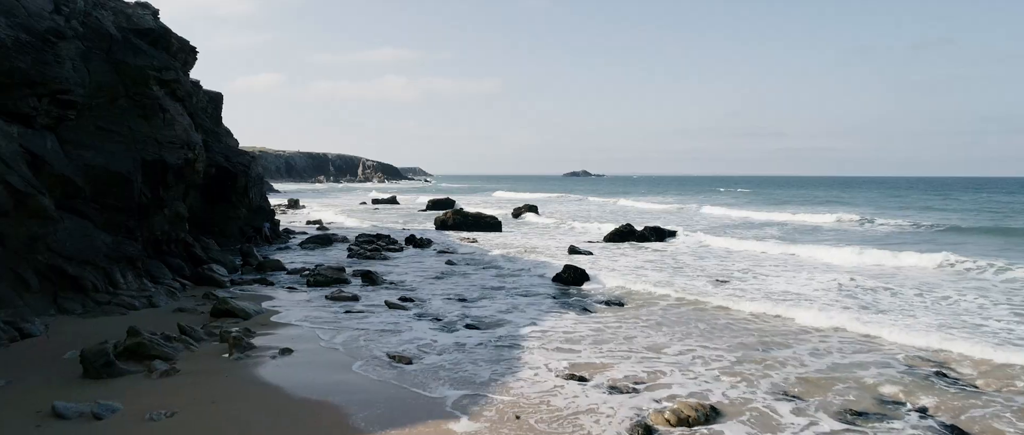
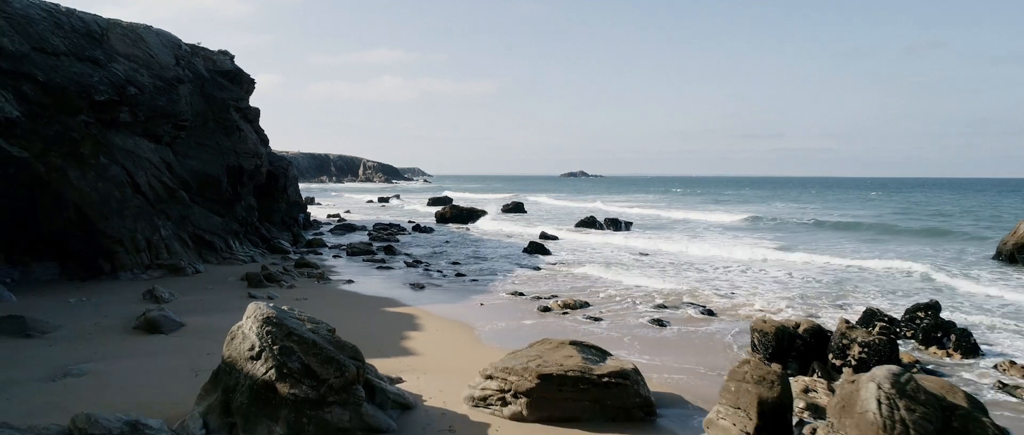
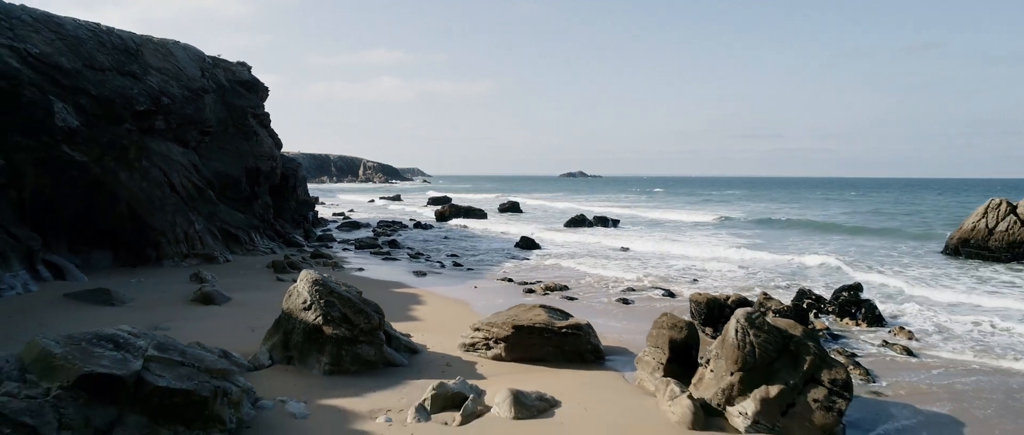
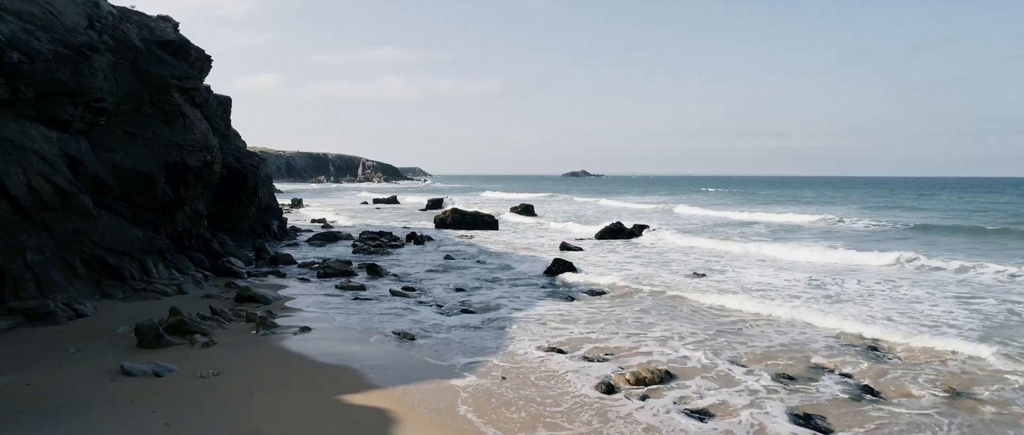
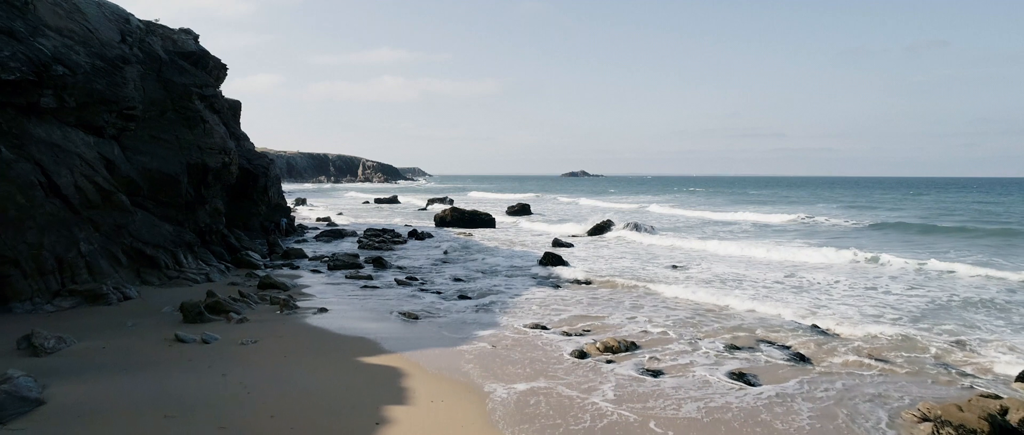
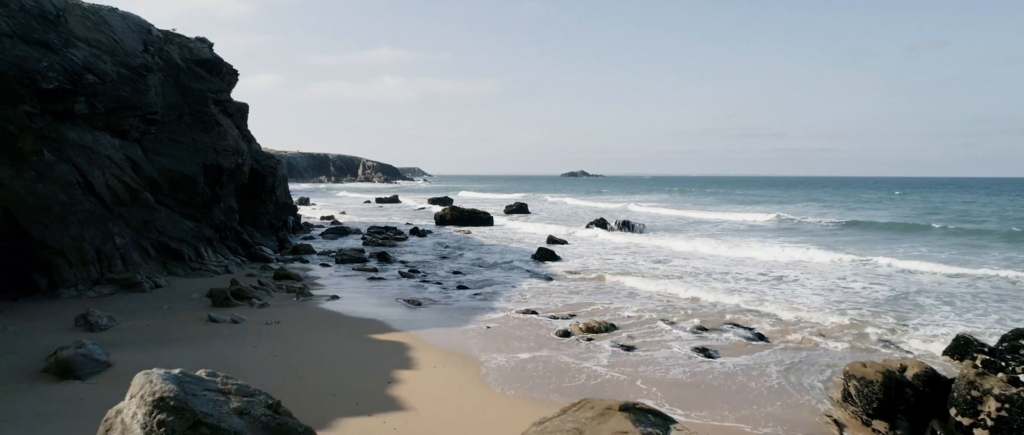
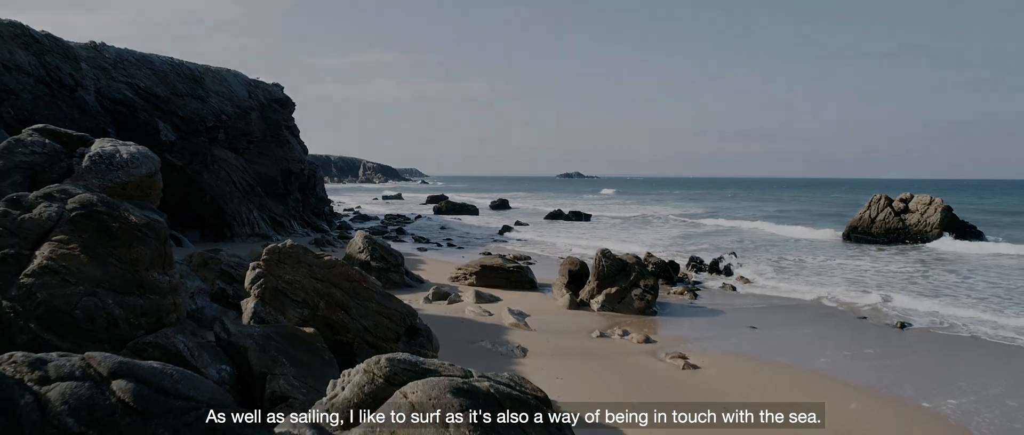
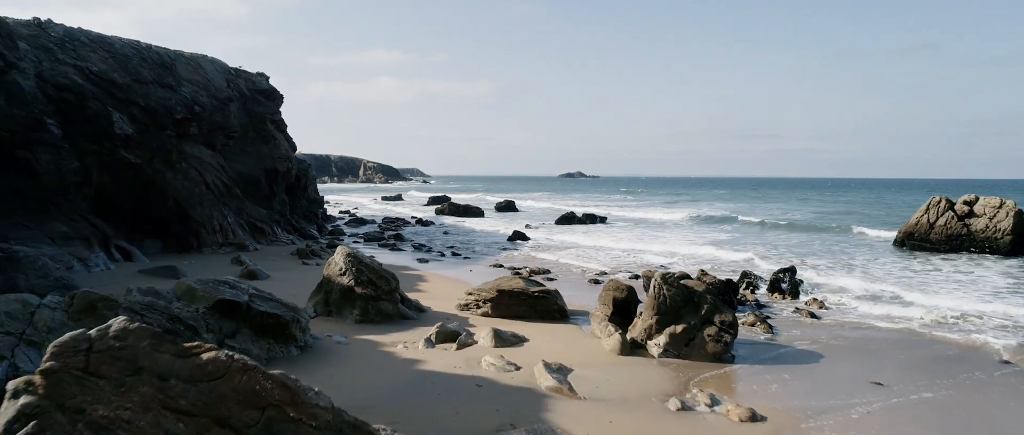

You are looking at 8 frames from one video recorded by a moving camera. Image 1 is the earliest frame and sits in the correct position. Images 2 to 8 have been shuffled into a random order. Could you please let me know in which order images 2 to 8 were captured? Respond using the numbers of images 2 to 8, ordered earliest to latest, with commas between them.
4, 5, 6, 2, 3, 8, 7
